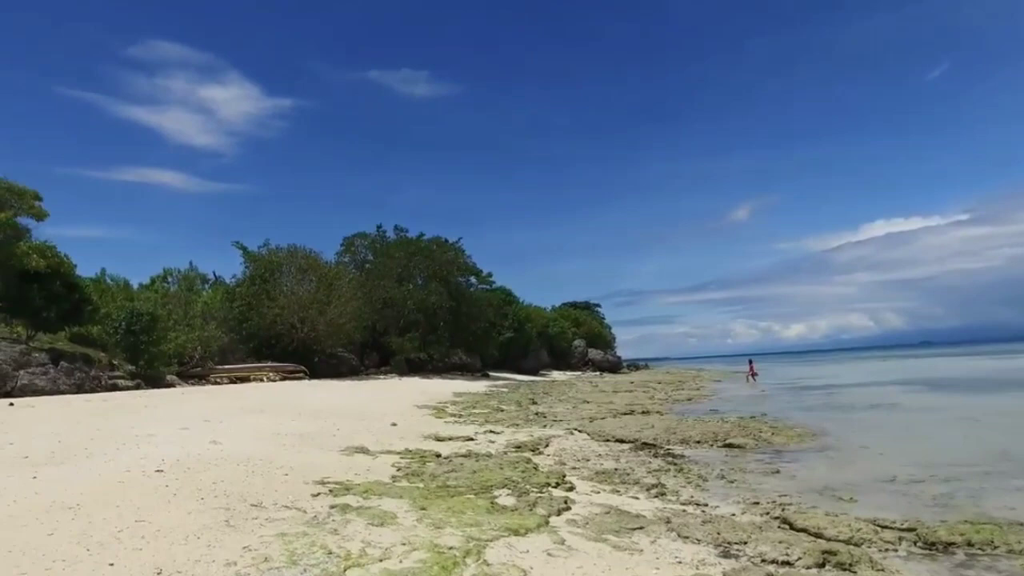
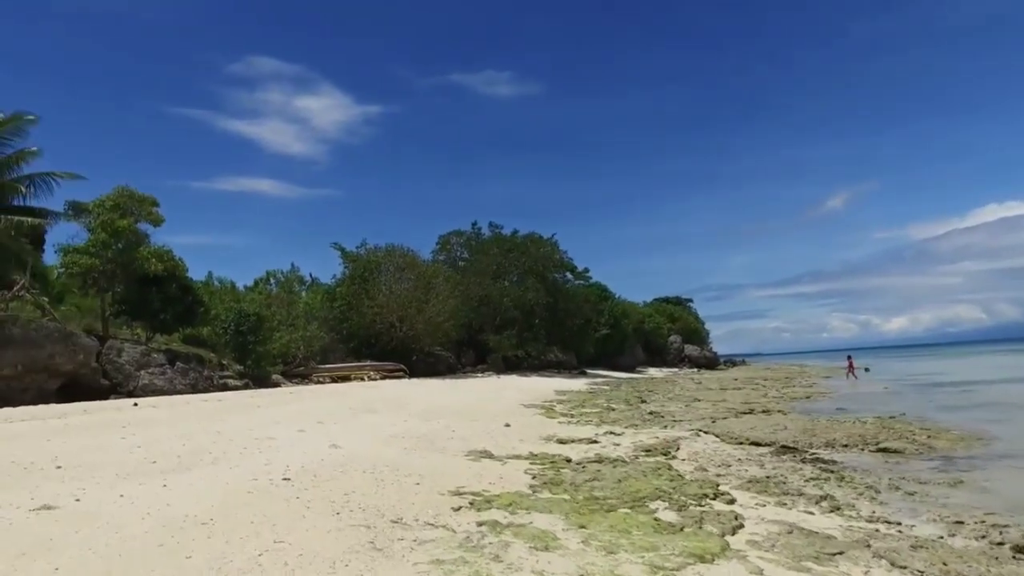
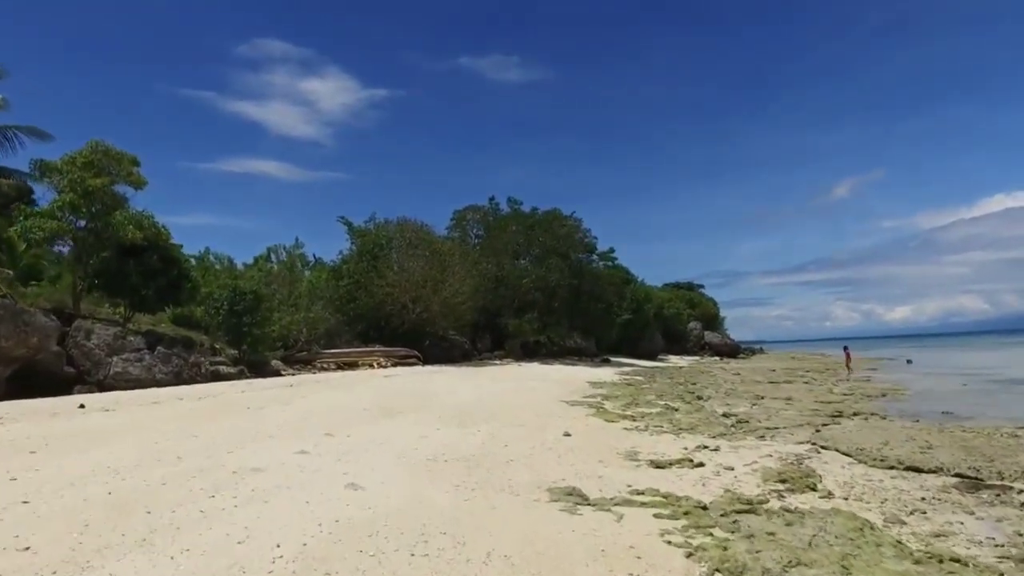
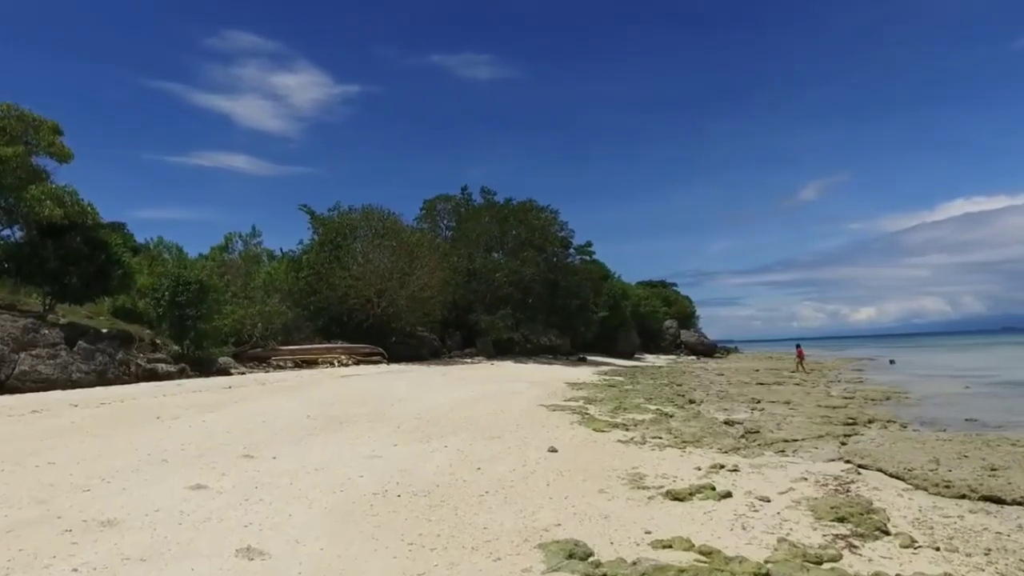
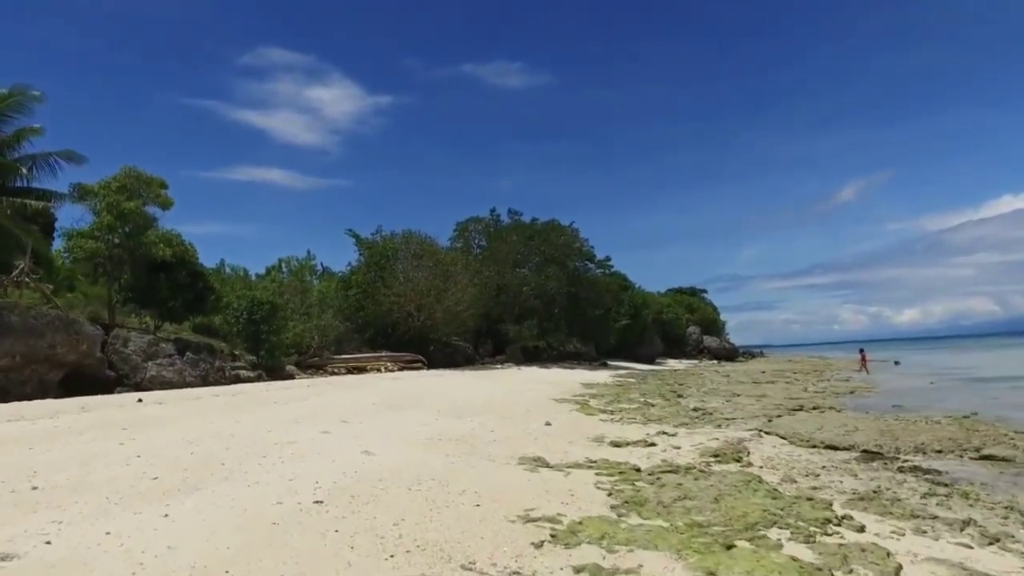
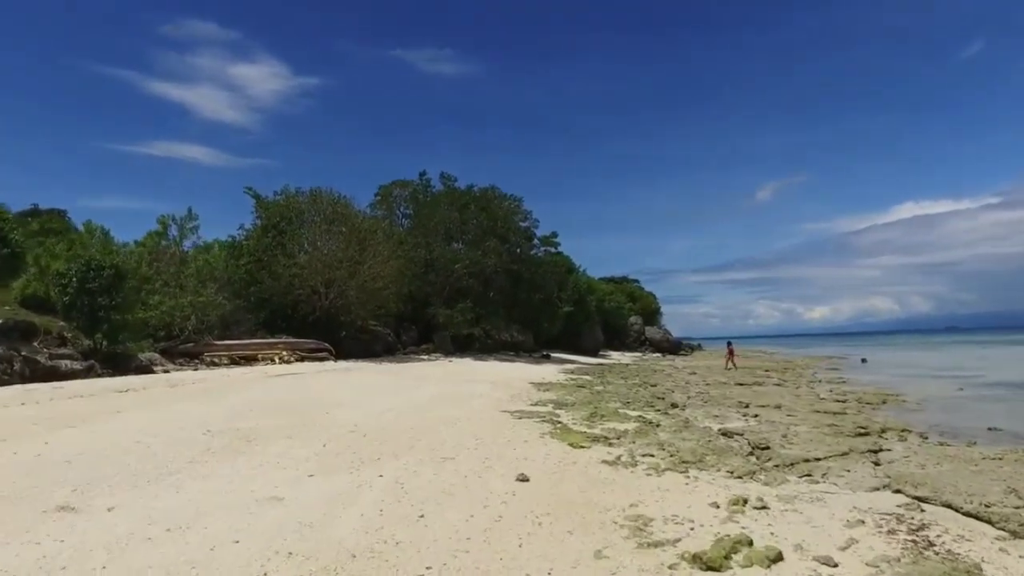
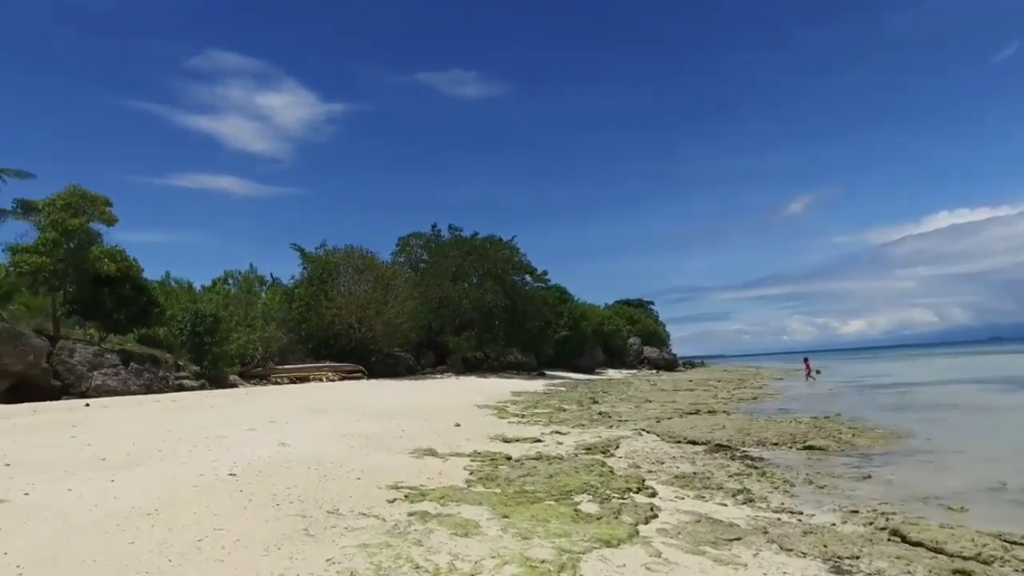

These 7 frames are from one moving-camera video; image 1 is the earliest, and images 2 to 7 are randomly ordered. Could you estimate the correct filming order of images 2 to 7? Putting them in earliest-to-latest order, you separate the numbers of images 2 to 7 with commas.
7, 2, 5, 3, 4, 6
